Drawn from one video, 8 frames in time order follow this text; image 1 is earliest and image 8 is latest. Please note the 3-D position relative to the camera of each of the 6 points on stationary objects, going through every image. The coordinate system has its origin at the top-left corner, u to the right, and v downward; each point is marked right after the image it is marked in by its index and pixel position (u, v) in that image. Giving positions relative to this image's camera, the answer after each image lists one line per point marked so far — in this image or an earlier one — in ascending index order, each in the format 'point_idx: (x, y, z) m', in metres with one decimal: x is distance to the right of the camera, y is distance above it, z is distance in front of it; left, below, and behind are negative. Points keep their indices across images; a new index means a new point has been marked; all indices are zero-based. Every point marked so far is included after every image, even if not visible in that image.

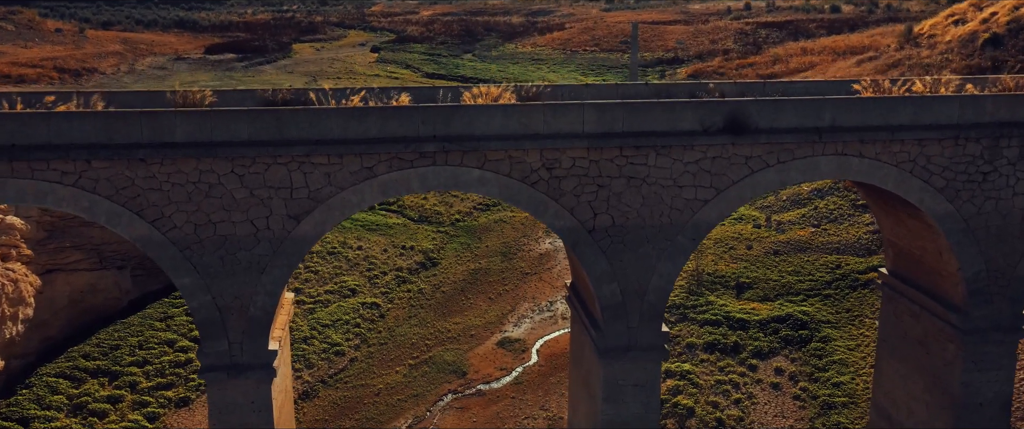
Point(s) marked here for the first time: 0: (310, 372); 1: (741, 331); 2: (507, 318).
0: (-3.8, -3.0, +15.8) m
1: (+4.5, -2.3, +16.5) m
2: (-0.1, -2.3, +18.2) m
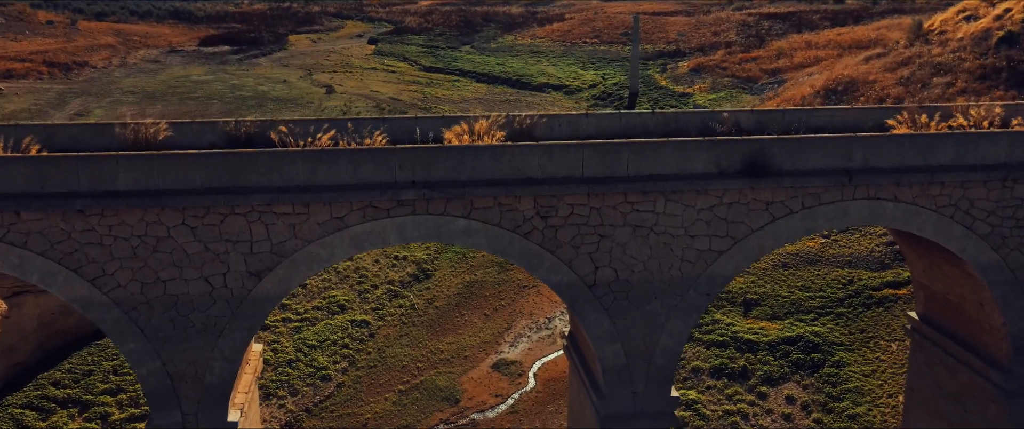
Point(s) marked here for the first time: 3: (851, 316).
0: (-3.9, -3.3, +15.0) m
1: (+4.4, -2.6, +15.7) m
2: (-0.2, -2.5, +17.4) m
3: (+6.7, -2.0, +16.6) m
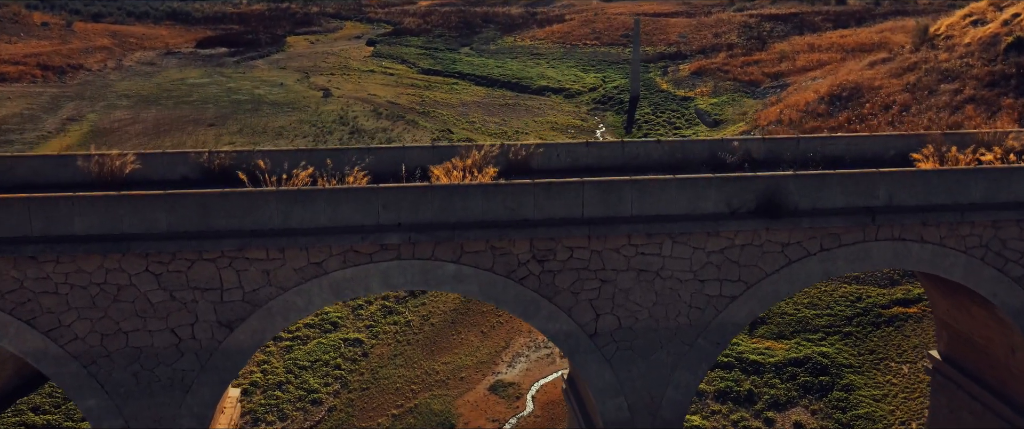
0: (-4.0, -3.6, +14.4) m
1: (+4.4, -2.9, +15.1) m
2: (-0.2, -2.9, +16.8) m
3: (+6.7, -2.3, +16.1) m
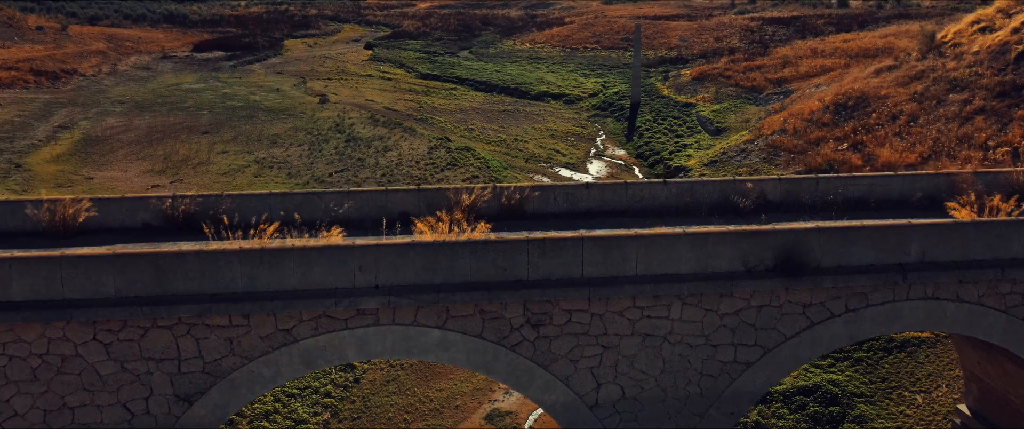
0: (-4.0, -4.0, +13.8) m
1: (+4.3, -3.3, +14.5) m
2: (-0.3, -3.3, +16.2) m
3: (+6.6, -2.7, +15.5) m
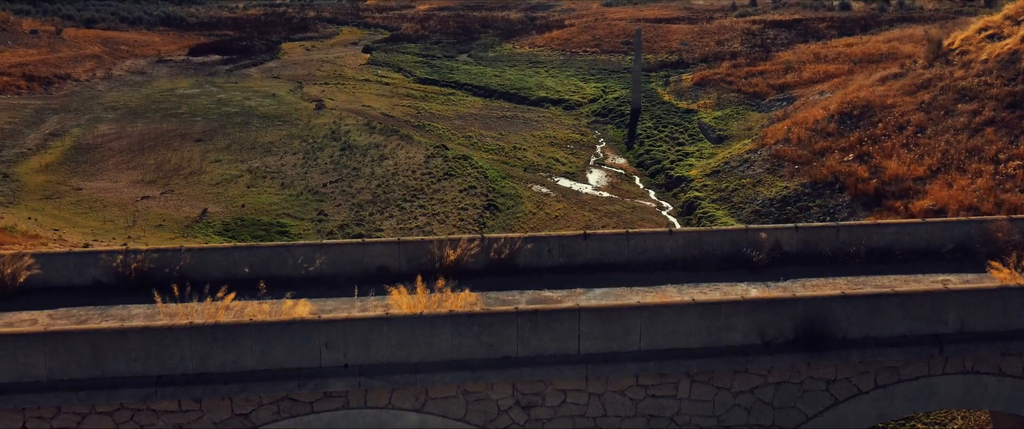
0: (-4.1, -4.4, +13.2) m
1: (+4.3, -3.7, +13.9) m
2: (-0.4, -3.6, +15.6) m
3: (+6.6, -3.1, +14.8) m
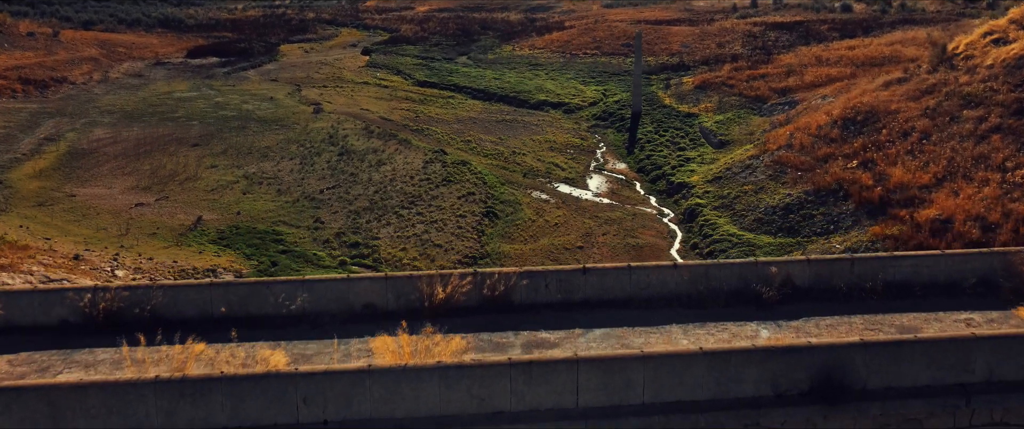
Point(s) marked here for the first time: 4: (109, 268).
0: (-4.1, -4.6, +12.8) m
1: (+4.2, -4.0, +13.5) m
2: (-0.4, -3.9, +15.2) m
3: (+6.5, -3.4, +14.5) m
4: (-9.3, -1.2, +19.2) m
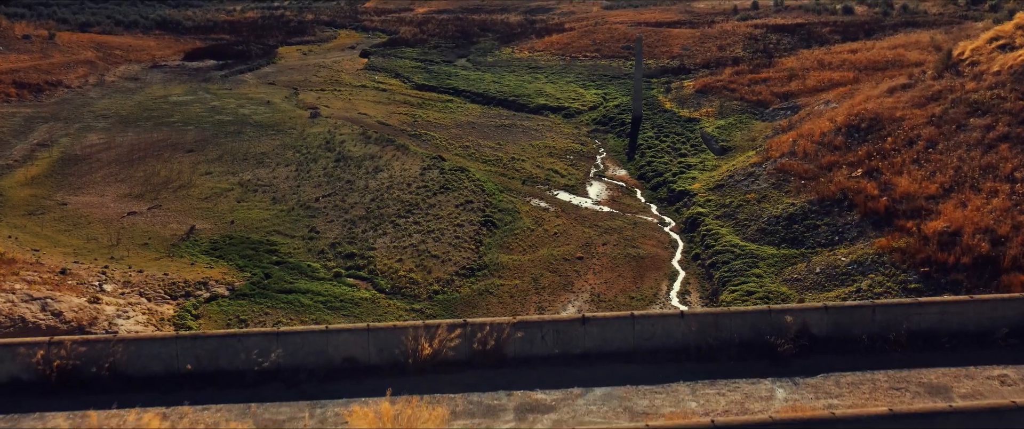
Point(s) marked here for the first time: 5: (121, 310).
0: (-4.2, -4.9, +12.4) m
1: (+4.2, -4.2, +13.1) m
2: (-0.4, -4.2, +14.8) m
3: (+6.5, -3.6, +14.0) m
4: (-9.3, -1.5, +18.7) m
5: (-8.2, -2.0, +17.4) m
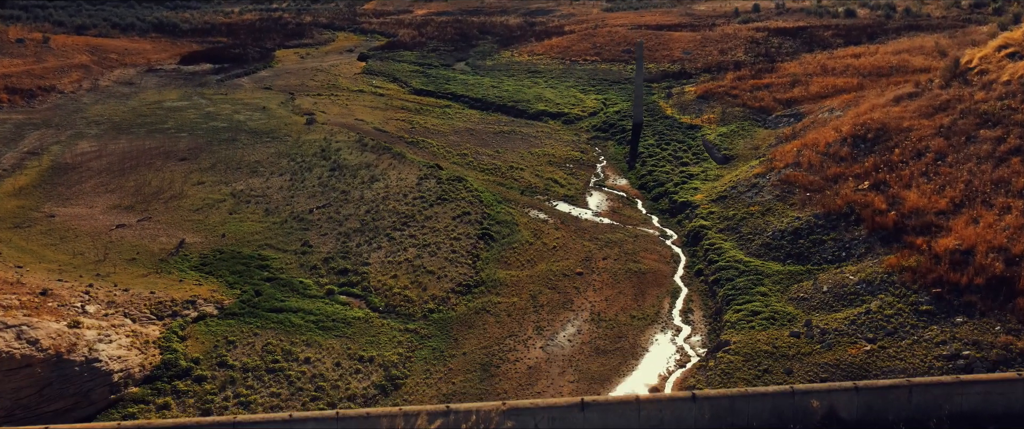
0: (-4.2, -5.3, +11.7) m
1: (+4.1, -4.6, +12.4) m
2: (-0.5, -4.6, +14.1) m
3: (+6.4, -4.0, +13.4) m
4: (-9.4, -1.9, +18.1) m
5: (-8.2, -2.4, +16.8) m
